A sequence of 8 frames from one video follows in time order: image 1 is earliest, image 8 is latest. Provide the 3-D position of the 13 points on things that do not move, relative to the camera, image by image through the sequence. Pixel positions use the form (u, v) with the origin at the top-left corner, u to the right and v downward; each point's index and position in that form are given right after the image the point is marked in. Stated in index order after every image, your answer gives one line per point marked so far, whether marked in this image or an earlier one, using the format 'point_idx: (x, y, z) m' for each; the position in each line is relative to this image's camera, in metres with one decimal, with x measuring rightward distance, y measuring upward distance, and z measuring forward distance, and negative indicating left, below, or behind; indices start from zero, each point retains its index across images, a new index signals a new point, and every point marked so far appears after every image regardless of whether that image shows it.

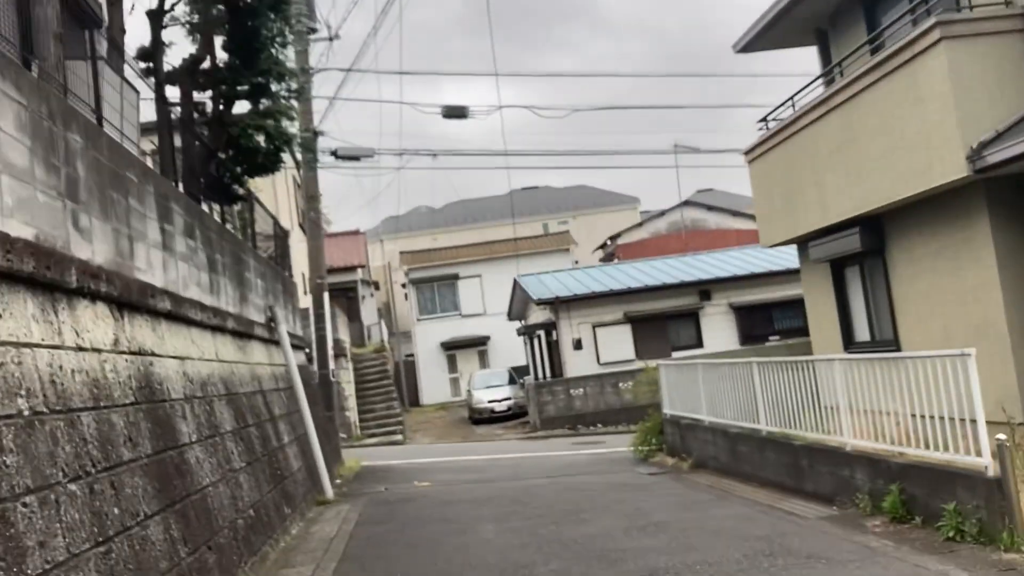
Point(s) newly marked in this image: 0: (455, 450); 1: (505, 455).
0: (-1.1, -3.2, +18.8) m
1: (-0.1, -2.9, +16.3) m
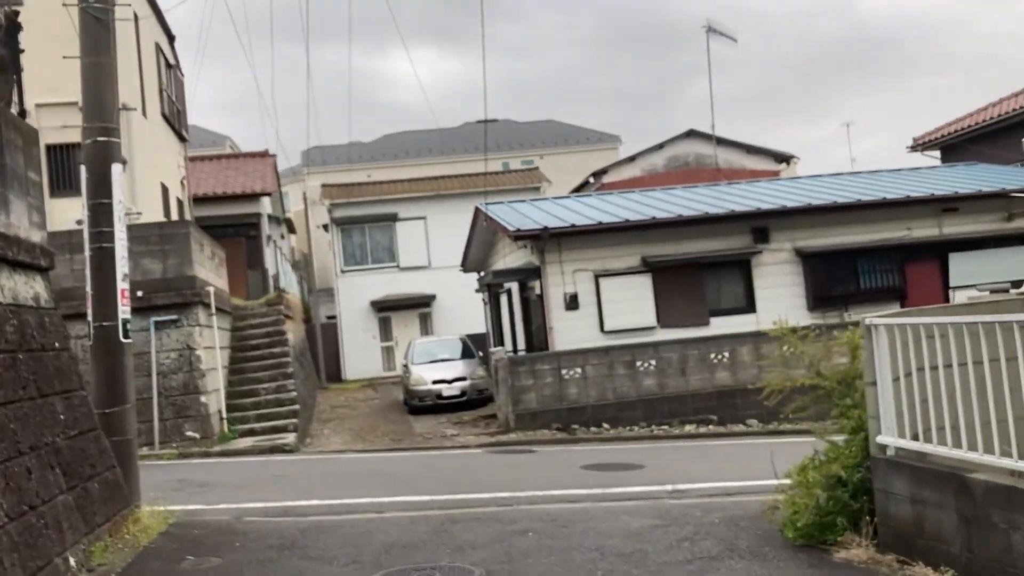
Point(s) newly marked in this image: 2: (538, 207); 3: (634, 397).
0: (-1.5, -2.1, +10.9) m
1: (-0.4, -1.9, +8.5) m
2: (+0.5, +1.4, +16.8) m
3: (+1.8, -1.6, +14.3) m
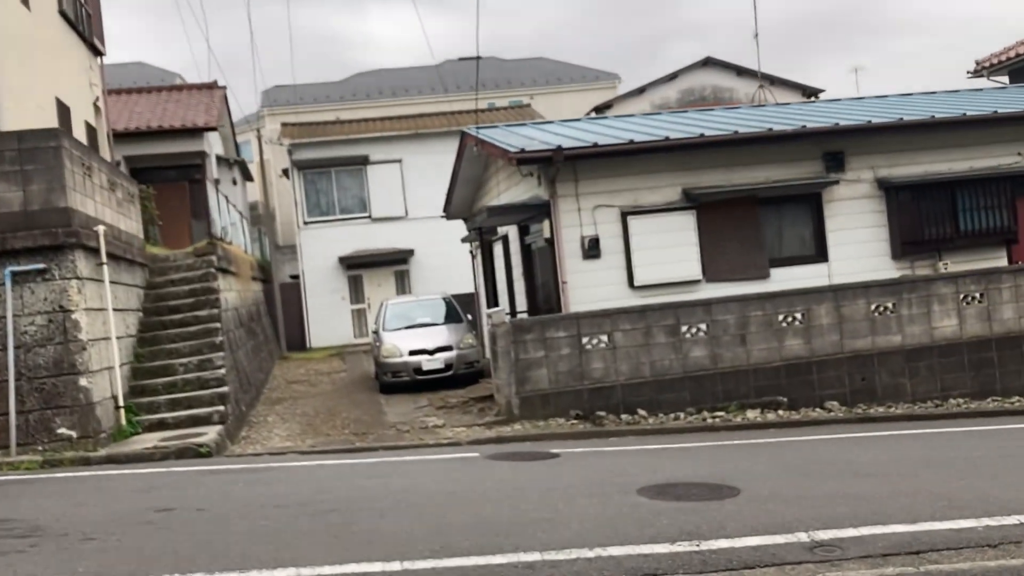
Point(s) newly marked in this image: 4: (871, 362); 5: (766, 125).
0: (-1.4, -1.5, +7.3) m
1: (-0.2, -1.4, +4.9) m
2: (+0.4, +2.2, +13.1) m
3: (+1.9, -1.0, +10.7) m
4: (+4.2, -0.9, +11.2) m
5: (+3.3, +2.1, +12.4) m
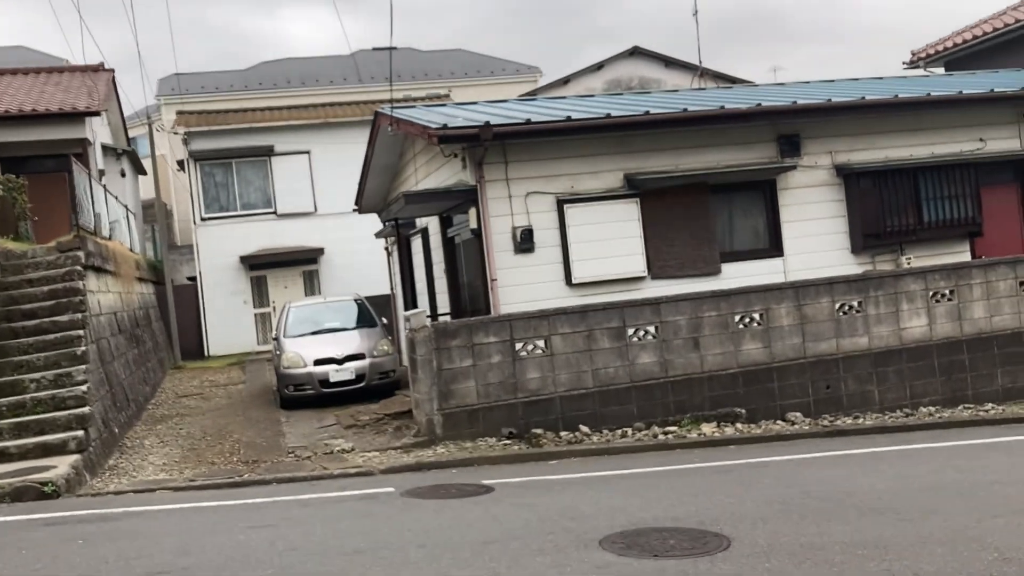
0: (-1.9, -1.5, +5.6) m
1: (-0.5, -1.4, +3.4) m
2: (-0.6, +2.2, +11.6) m
3: (+1.1, -0.9, +9.3) m
4: (+3.4, -0.8, +10.0) m
5: (+2.4, +2.2, +11.1) m
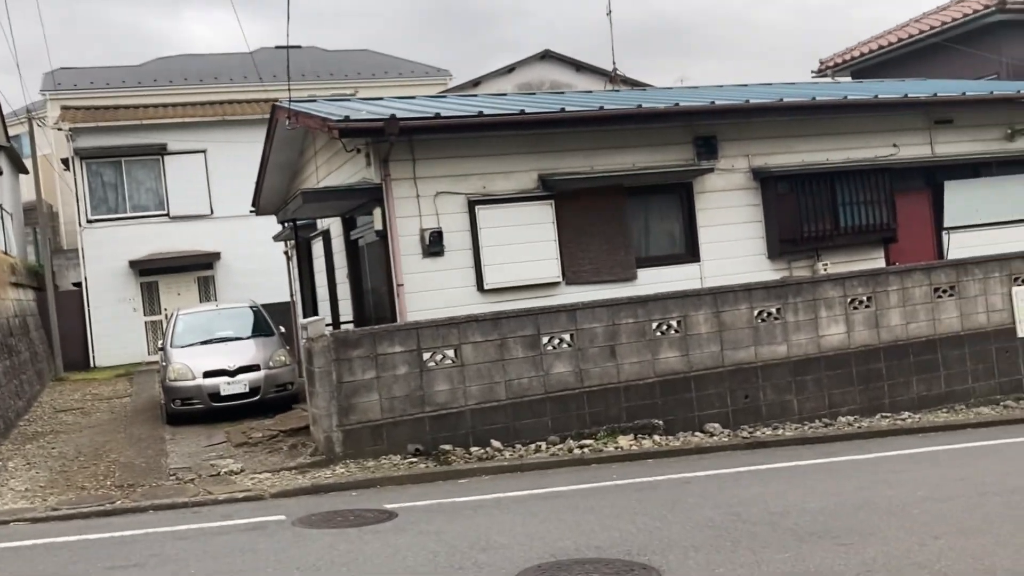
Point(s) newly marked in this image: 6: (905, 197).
0: (-2.4, -1.5, +4.8) m
1: (-0.8, -1.4, +2.7) m
2: (-1.6, +2.1, +10.9) m
3: (+0.3, -1.0, +8.8) m
4: (+2.5, -0.9, +9.7) m
5: (+1.4, +2.1, +10.7) m
6: (+4.9, +1.1, +11.8) m
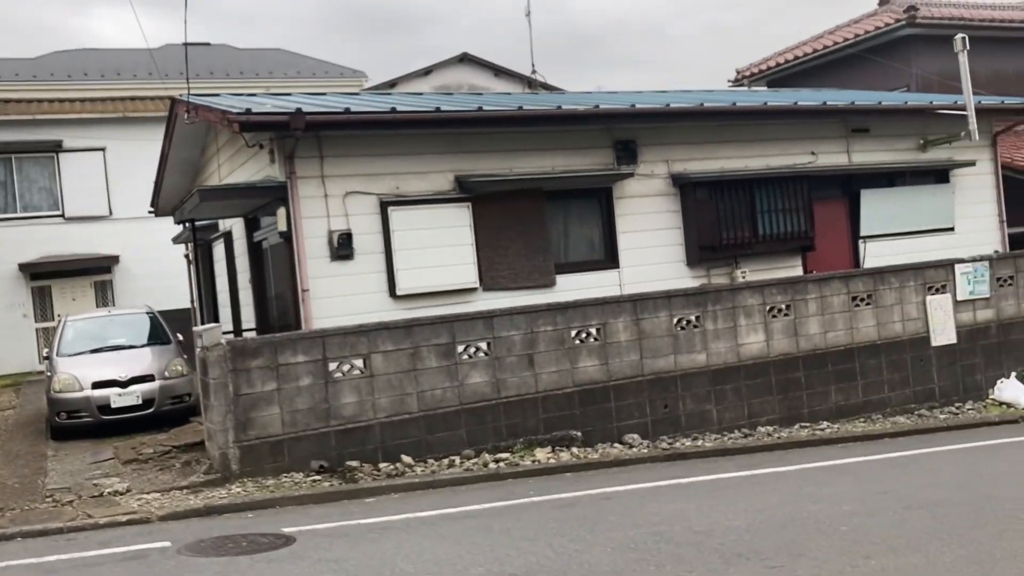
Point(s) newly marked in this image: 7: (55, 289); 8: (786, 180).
0: (-2.8, -1.5, +4.1) m
1: (-1.0, -1.4, +2.2) m
2: (-2.5, +2.1, +10.3) m
3: (-0.5, -1.0, +8.3) m
4: (+1.6, -1.0, +9.4) m
5: (+0.4, +2.0, +10.4) m
6: (+3.8, +1.0, +11.8) m
7: (-9.6, 0.0, +19.9) m
8: (+3.2, +1.3, +11.1) m
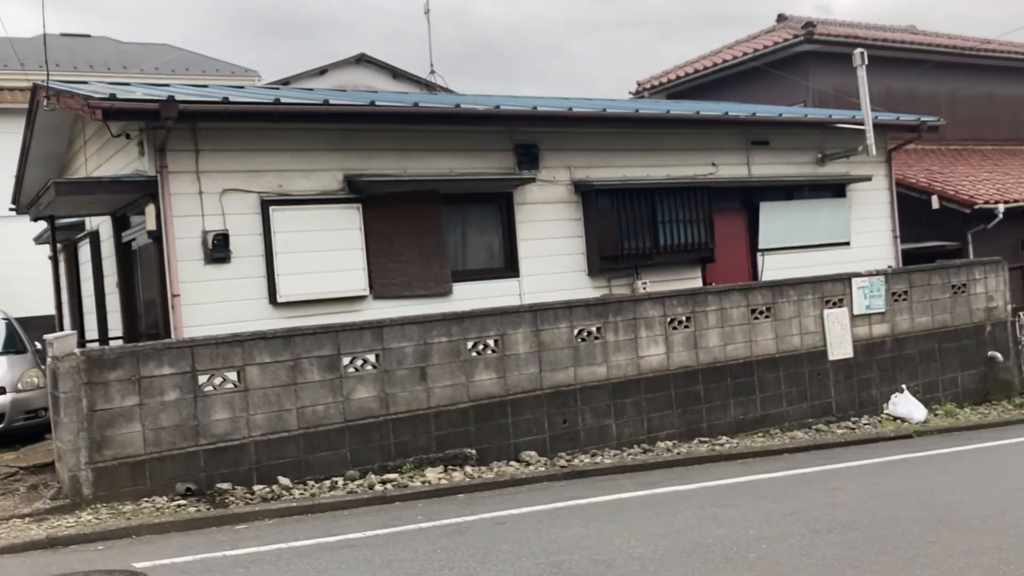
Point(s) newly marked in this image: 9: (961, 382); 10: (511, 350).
0: (-3.3, -1.5, +3.3) m
1: (-1.3, -1.4, +1.6) m
2: (-3.6, +2.0, +9.5) m
3: (-1.4, -1.1, +7.7) m
4: (+0.6, -1.1, +9.0) m
5: (-0.7, +1.9, +9.9) m
6: (+2.6, +0.9, +11.6) m
7: (-11.6, -0.1, +18.3) m
8: (+2.0, +1.1, +10.9) m
9: (+5.7, -1.2, +11.9) m
10: (0.0, -0.6, +8.7) m
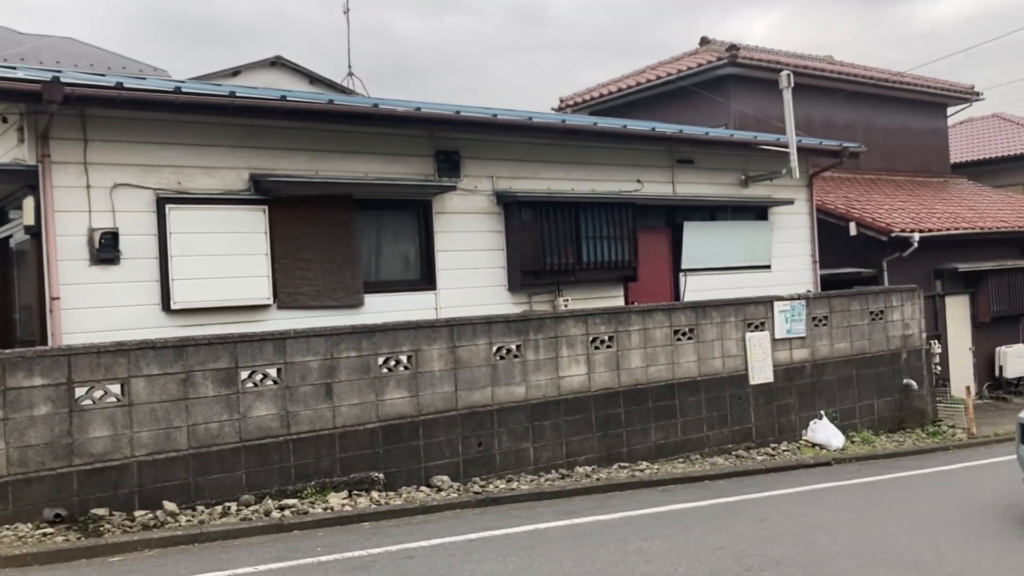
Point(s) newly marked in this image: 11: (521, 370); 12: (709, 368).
0: (-3.5, -1.4, +2.5) m
1: (-1.4, -1.3, +0.9) m
2: (-4.3, +2.0, +8.7) m
3: (-2.1, -1.2, +7.1) m
4: (-0.2, -1.2, +8.6) m
5: (-1.4, +1.8, +9.4) m
6: (+1.6, +0.6, +11.4) m
7: (-13.2, 0.0, +16.7) m
8: (+1.1, +0.9, +10.6) m
9: (+4.6, -1.5, +11.9) m
10: (-0.7, -0.7, +8.2) m
11: (+0.1, -0.8, +8.8) m
12: (+2.1, -0.9, +10.3) m
